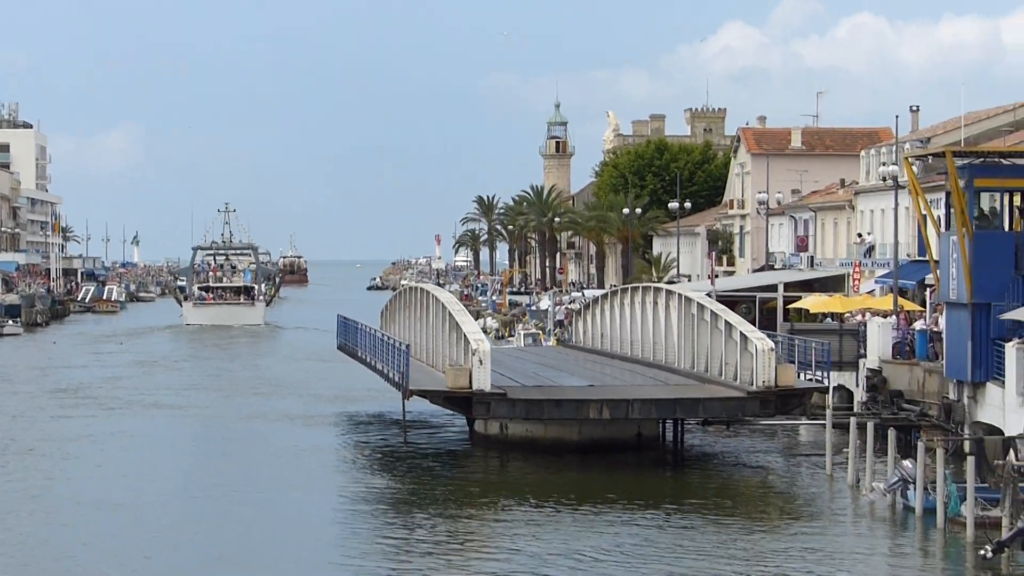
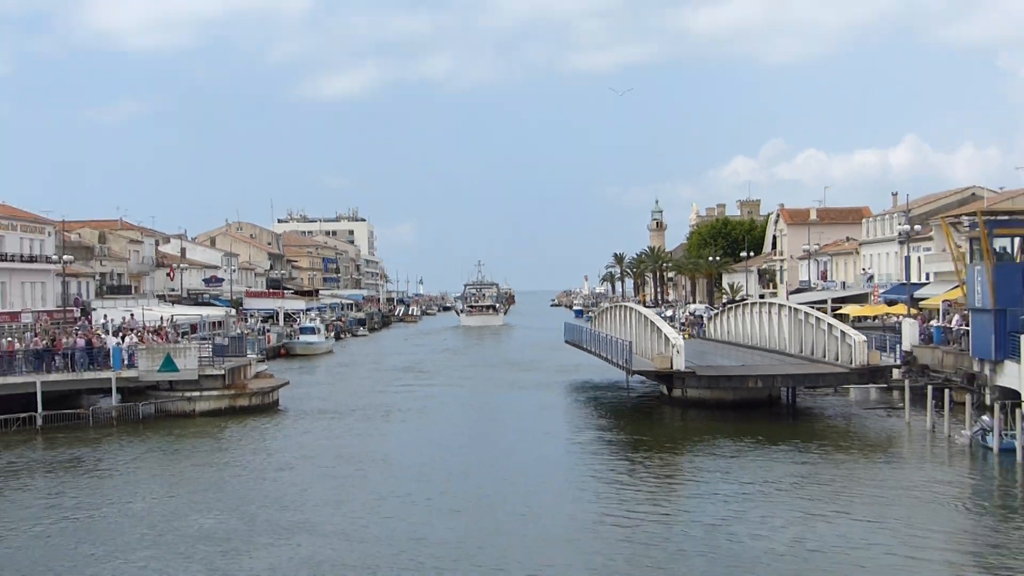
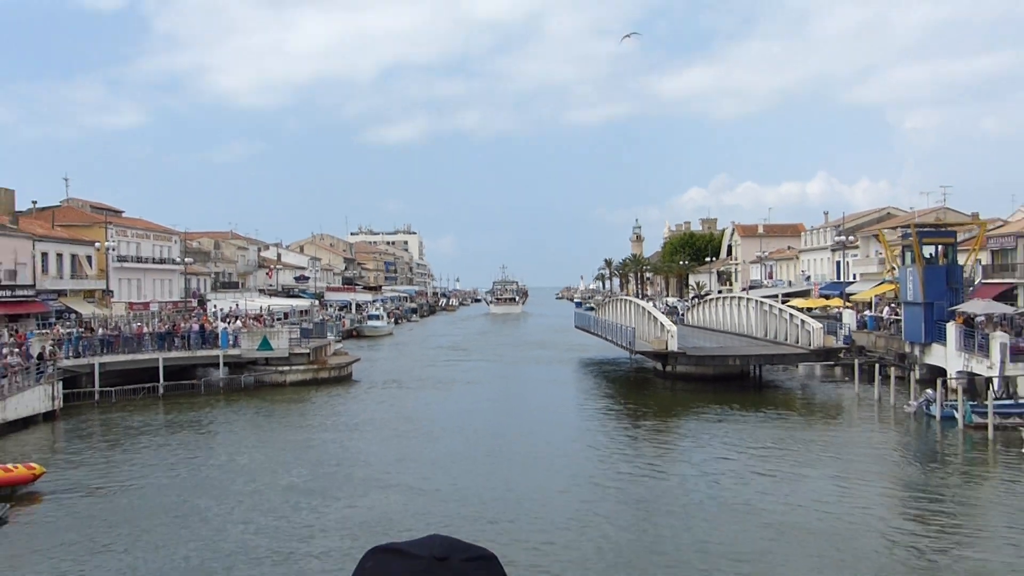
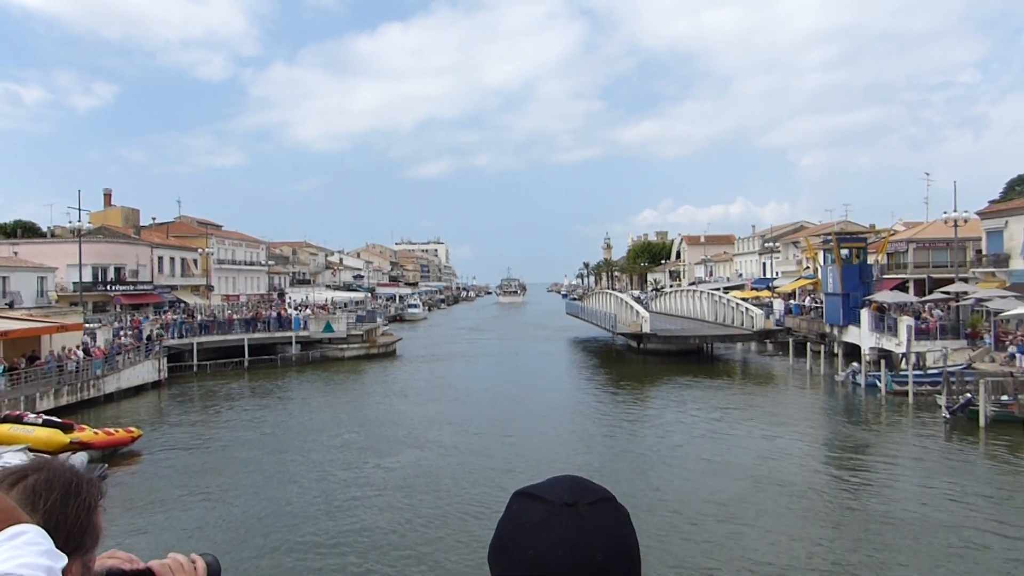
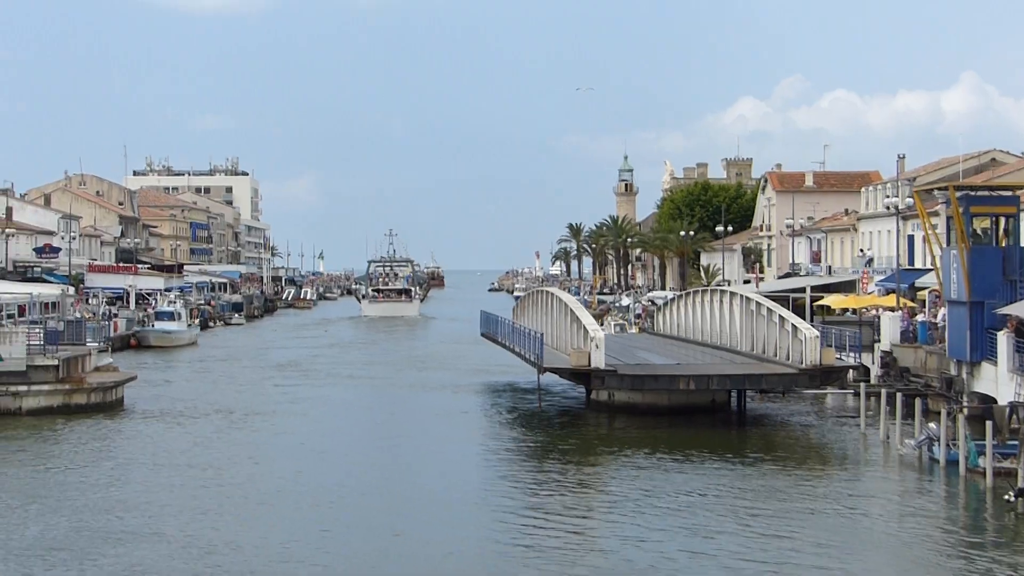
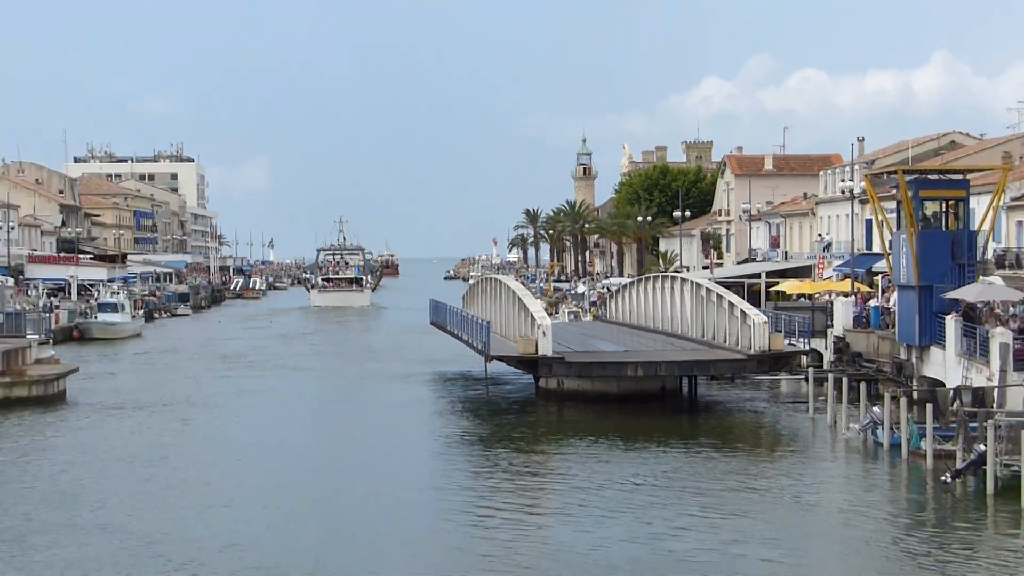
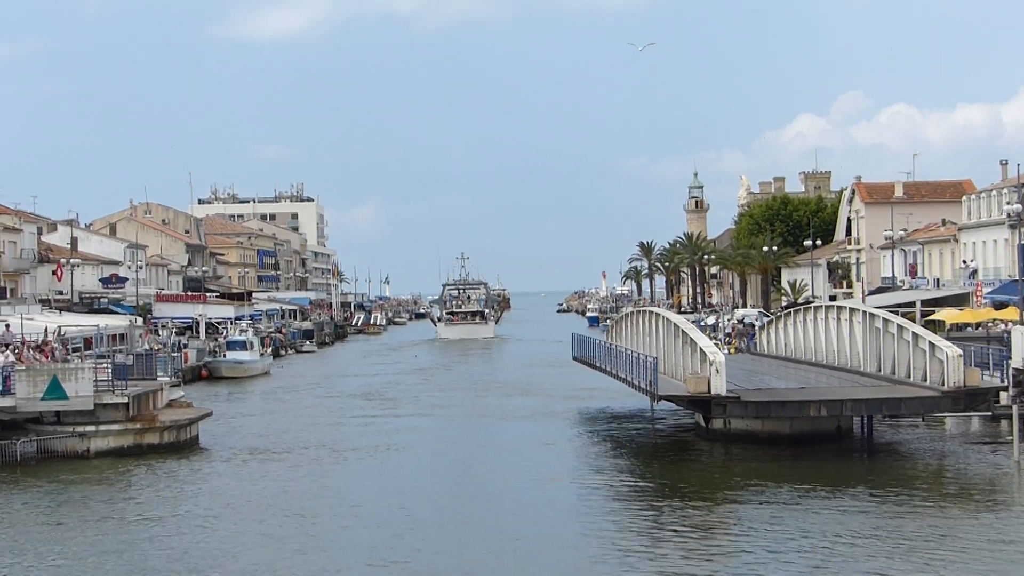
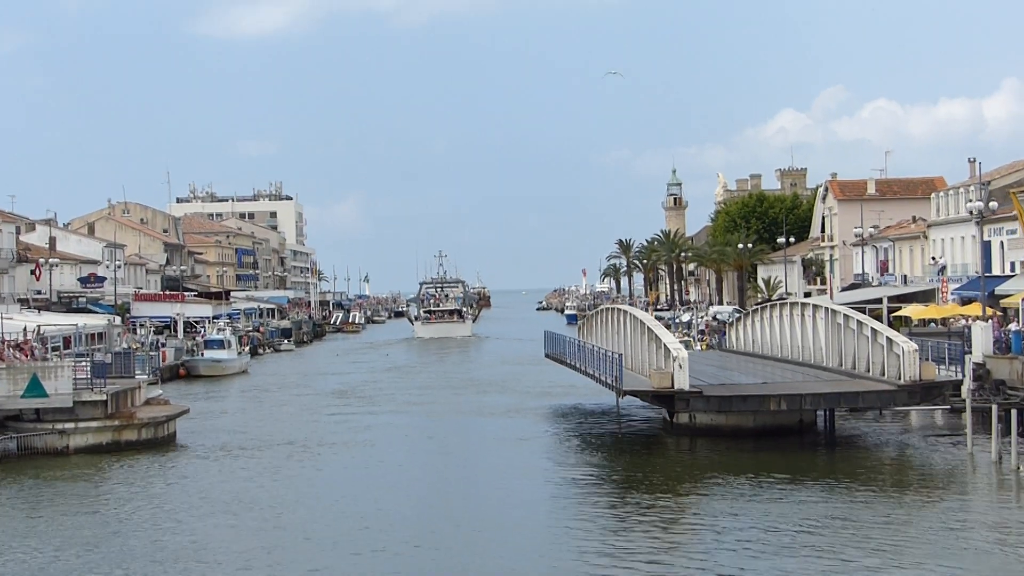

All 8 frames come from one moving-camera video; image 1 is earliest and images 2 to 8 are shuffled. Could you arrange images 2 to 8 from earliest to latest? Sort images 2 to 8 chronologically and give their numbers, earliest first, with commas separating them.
6, 5, 8, 7, 2, 3, 4
